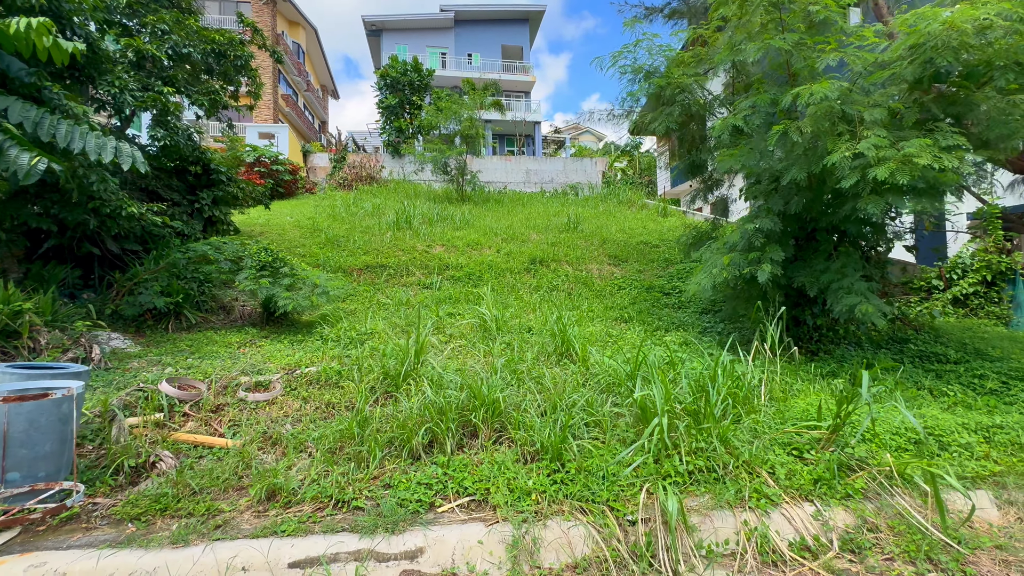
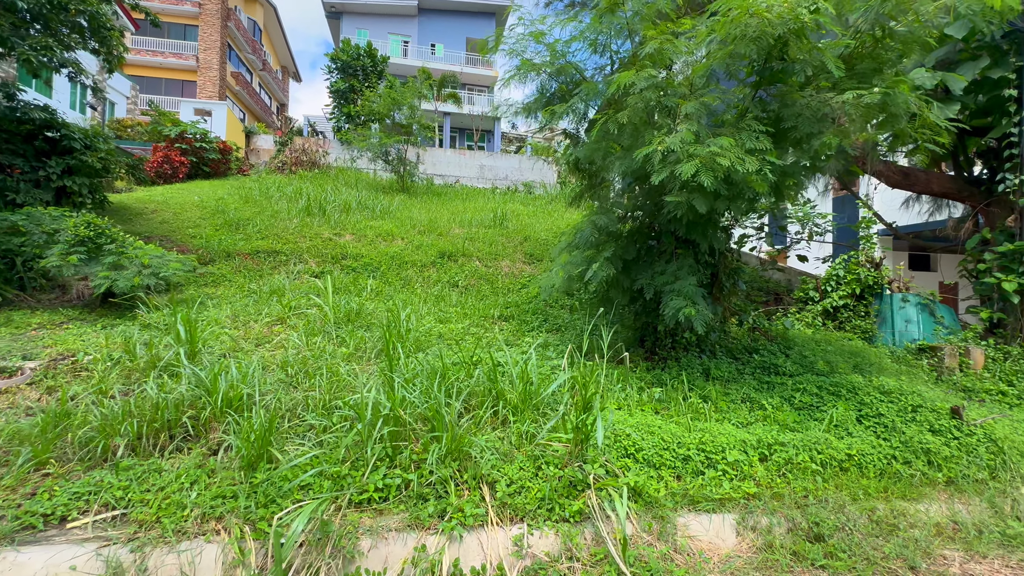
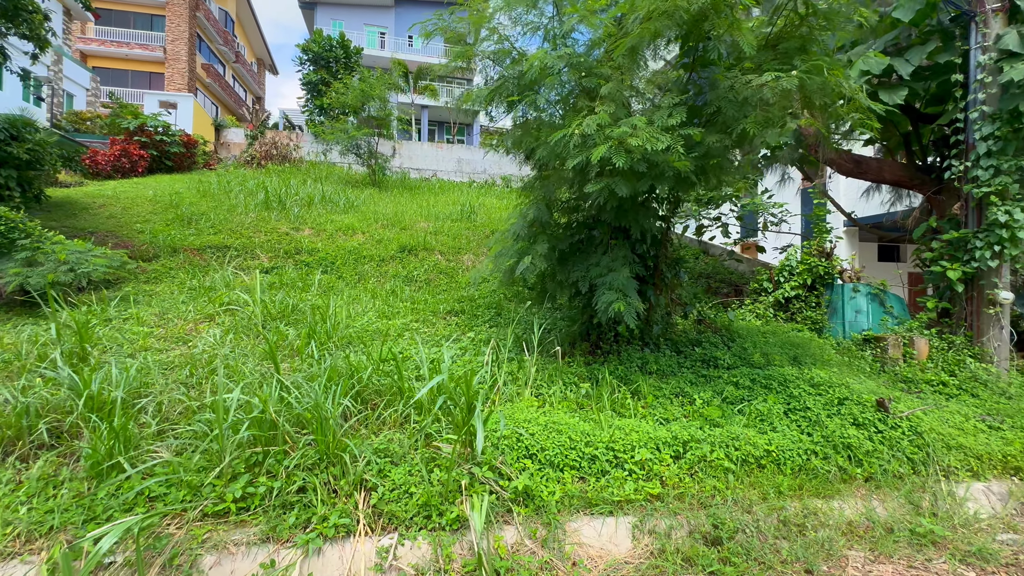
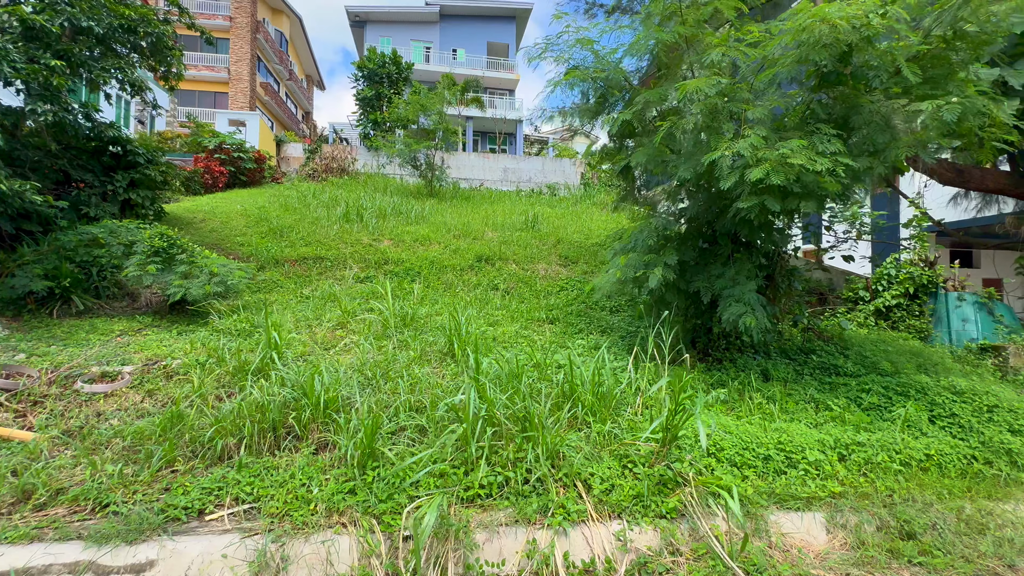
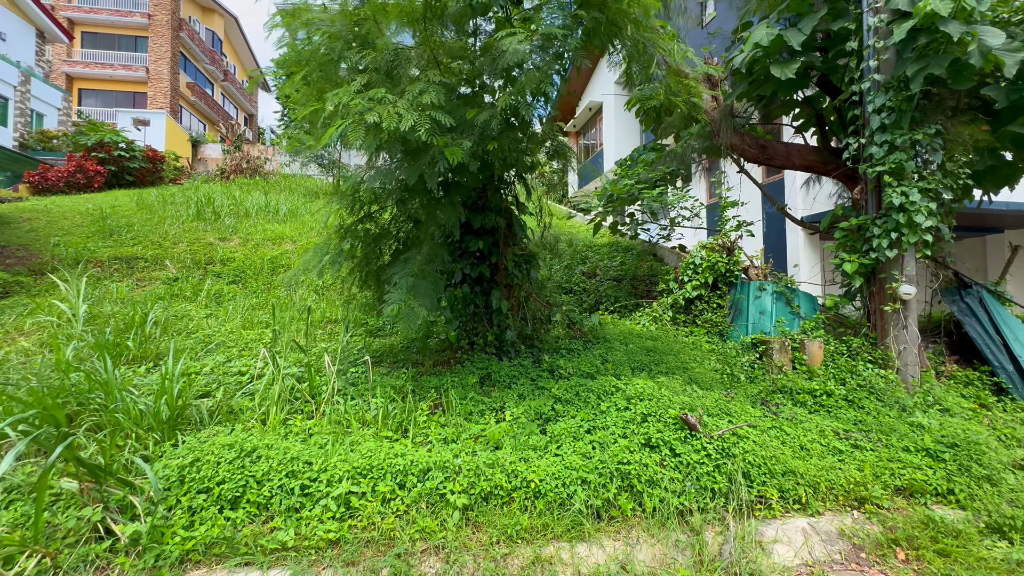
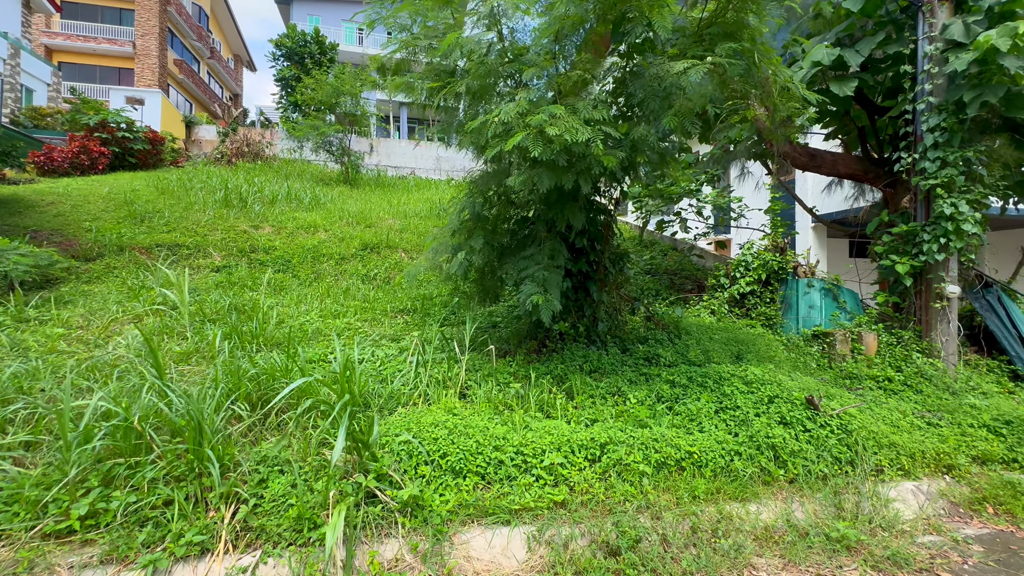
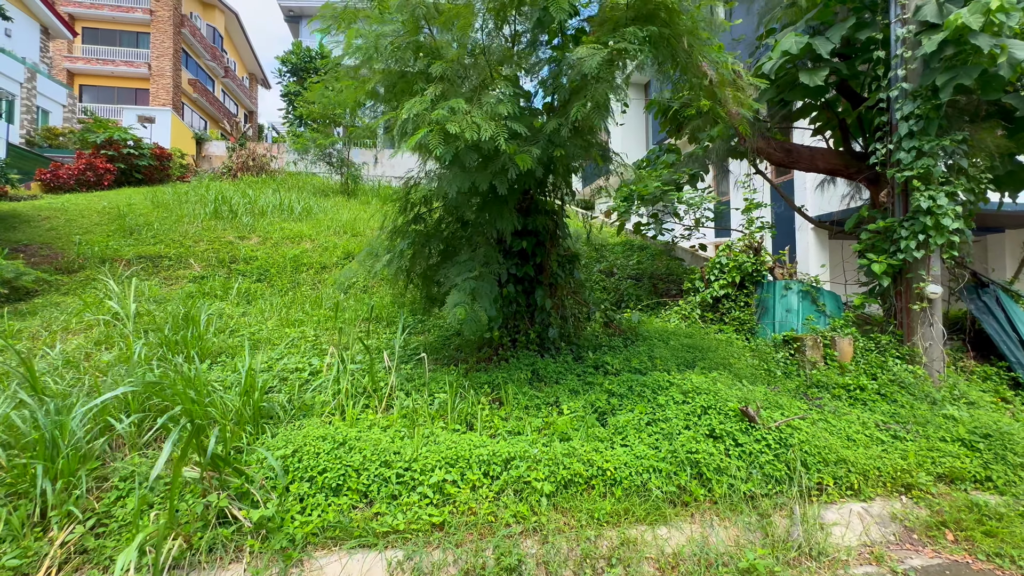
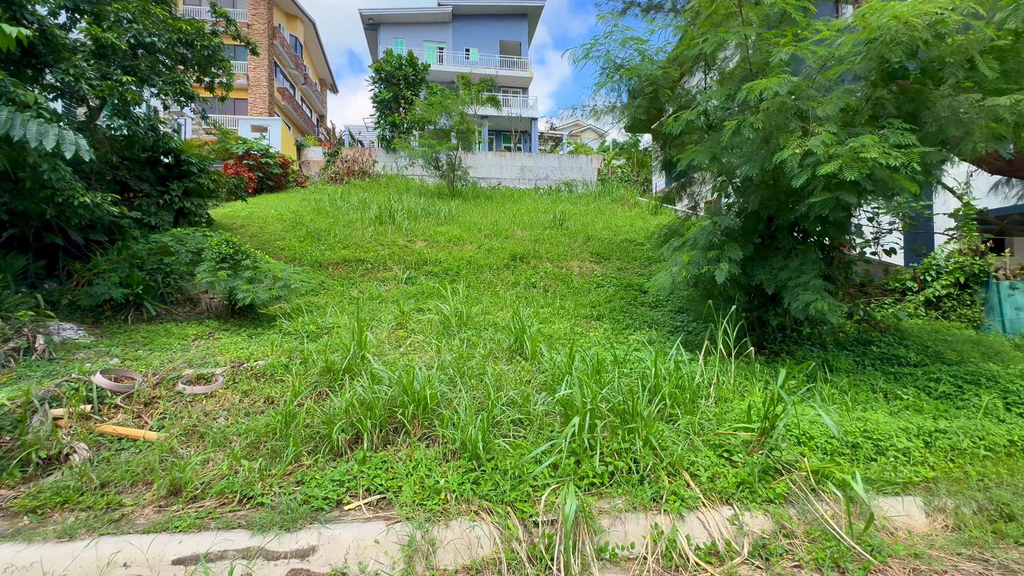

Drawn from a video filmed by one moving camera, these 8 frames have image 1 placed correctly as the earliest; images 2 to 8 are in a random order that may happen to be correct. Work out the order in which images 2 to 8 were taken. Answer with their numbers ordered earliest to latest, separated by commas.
8, 4, 2, 3, 6, 7, 5
